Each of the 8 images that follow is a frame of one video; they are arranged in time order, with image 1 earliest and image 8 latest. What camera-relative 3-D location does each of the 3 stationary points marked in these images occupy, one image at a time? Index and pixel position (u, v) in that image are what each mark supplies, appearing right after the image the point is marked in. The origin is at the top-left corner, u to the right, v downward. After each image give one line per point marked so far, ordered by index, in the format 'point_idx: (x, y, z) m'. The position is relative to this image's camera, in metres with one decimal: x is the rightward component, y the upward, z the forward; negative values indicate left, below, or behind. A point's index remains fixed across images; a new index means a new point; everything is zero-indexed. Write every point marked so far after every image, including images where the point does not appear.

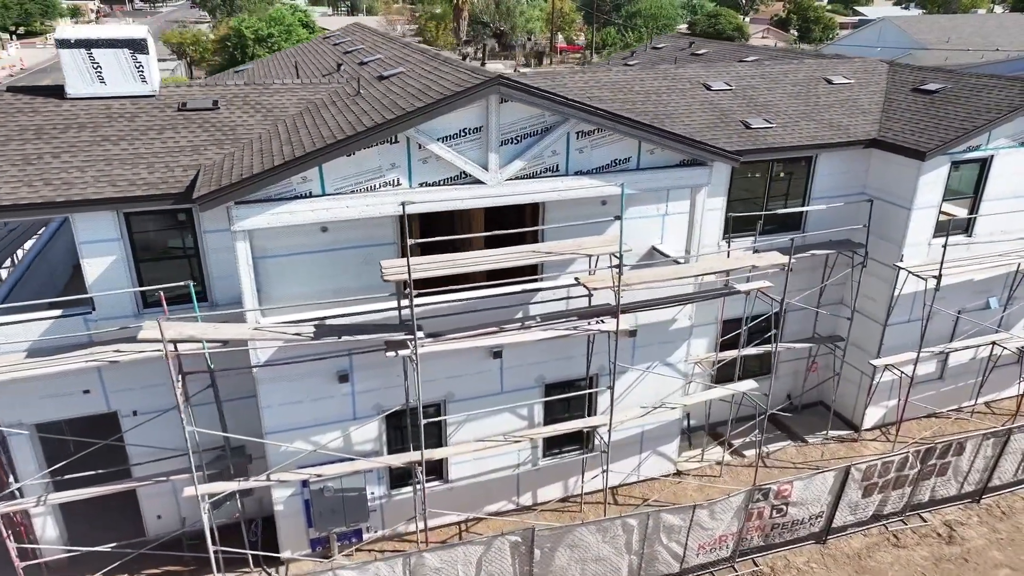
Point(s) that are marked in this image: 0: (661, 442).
0: (+2.9, -3.0, +13.7) m
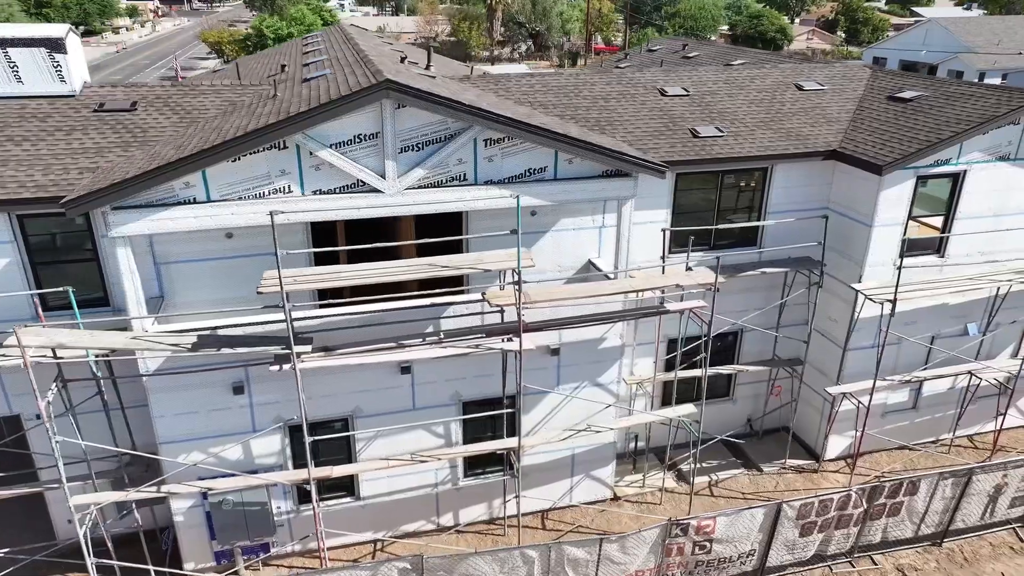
0: (+1.5, -3.3, +13.0) m
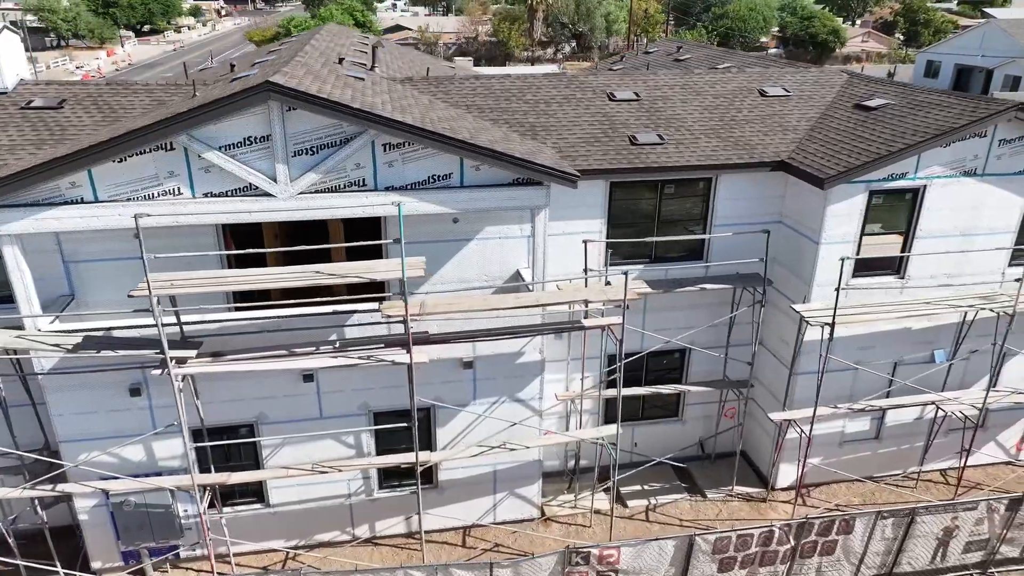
0: (+0.1, -3.5, +12.5) m
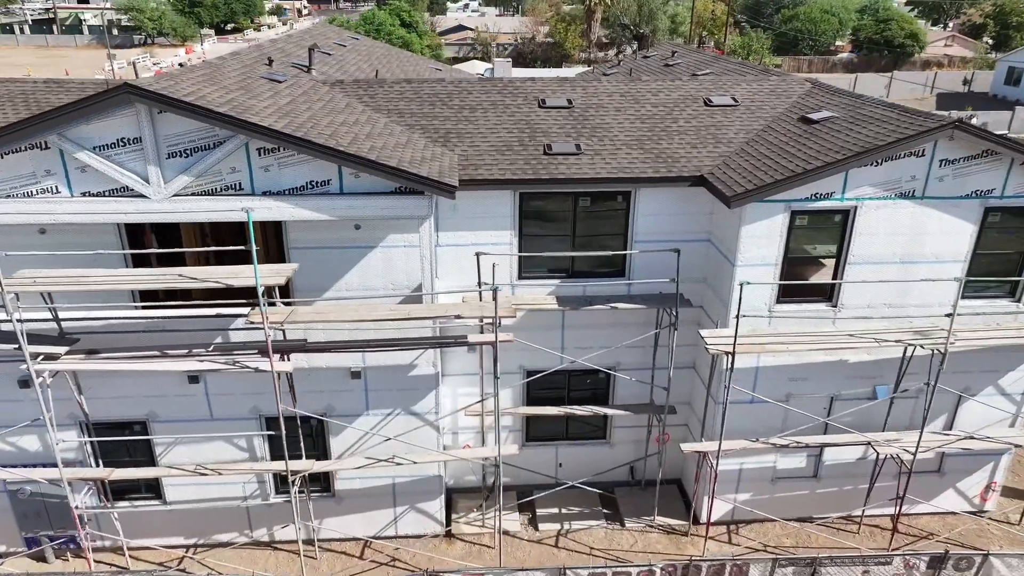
0: (-1.6, -3.6, +12.2) m
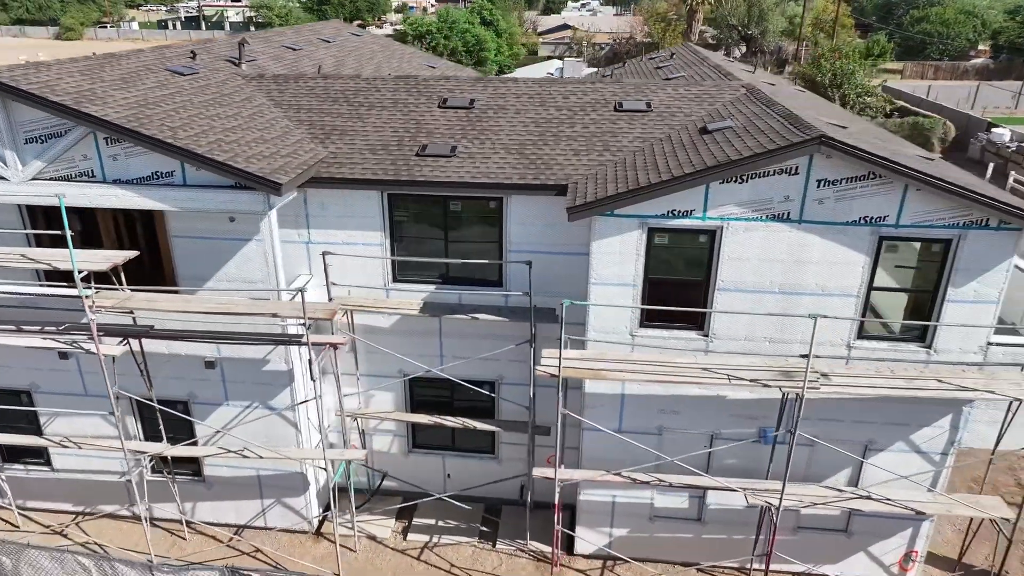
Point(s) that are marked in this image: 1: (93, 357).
0: (-3.9, -3.5, +12.2) m
1: (-6.8, -1.1, +11.4) m
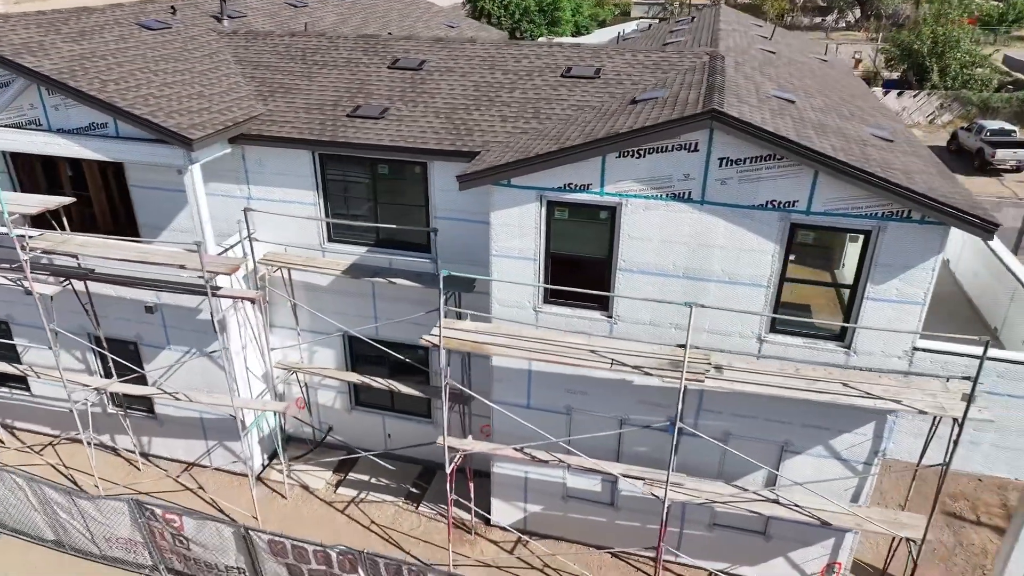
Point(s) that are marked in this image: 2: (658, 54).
0: (-5.2, -2.7, +12.8) m
1: (-8.0, -0.1, +12.3) m
2: (+2.5, +3.9, +11.9) m
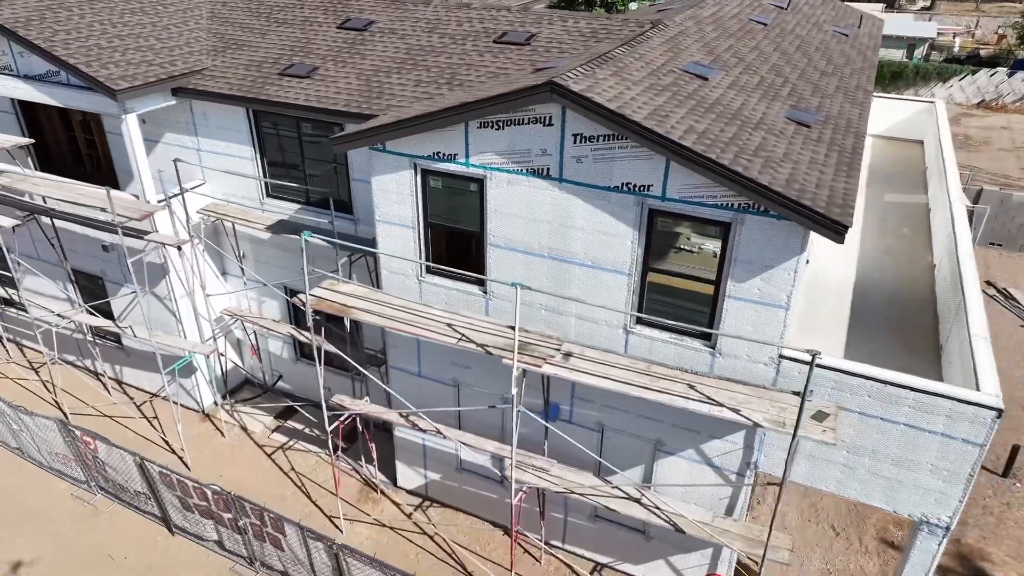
0: (-6.5, -1.7, +13.7) m
1: (-9.2, +1.2, +13.5) m
2: (+1.4, +4.2, +11.2) m
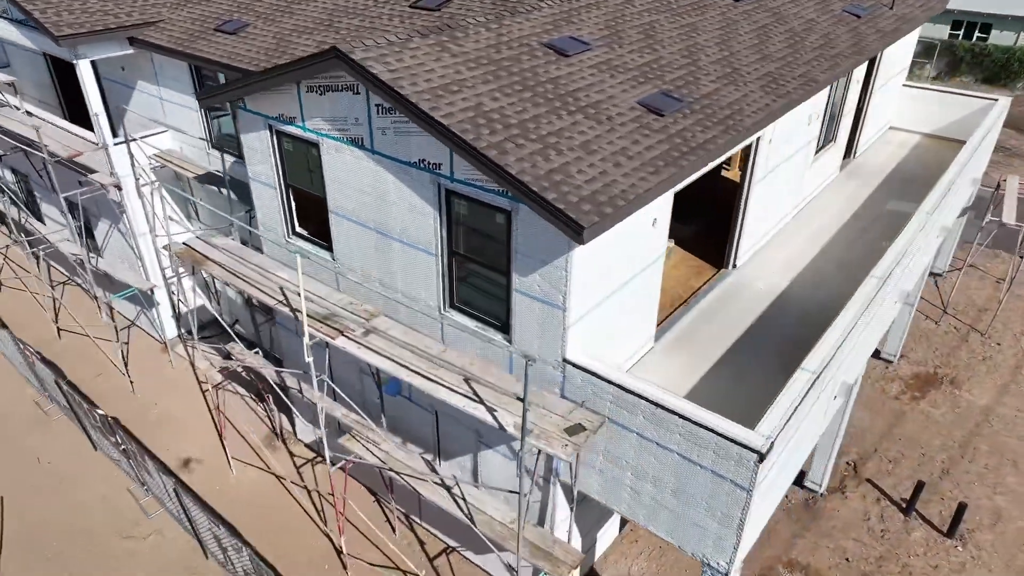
0: (-7.8, -0.4, +14.8) m
1: (-10.1, +2.7, +15.0) m
2: (+0.1, +4.5, +10.6) m
